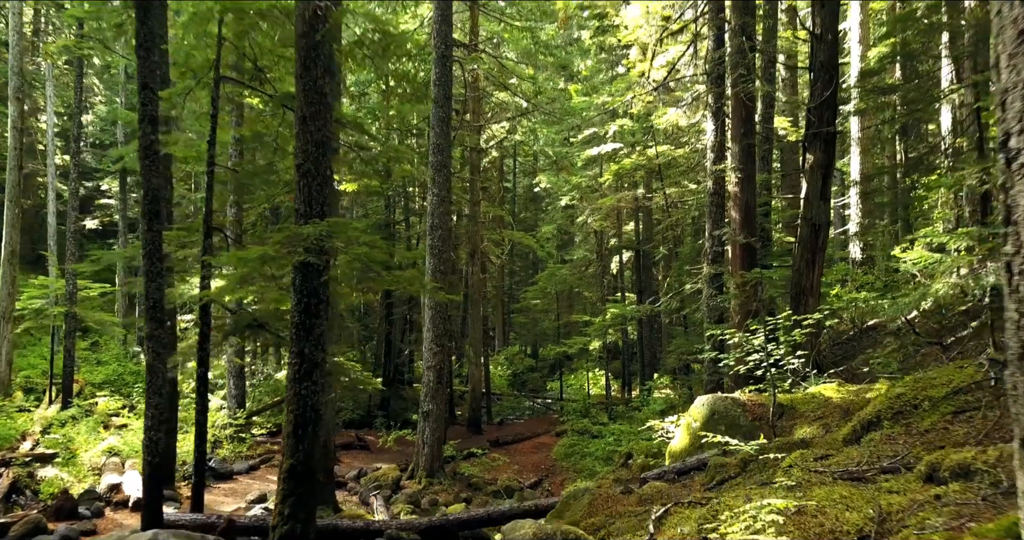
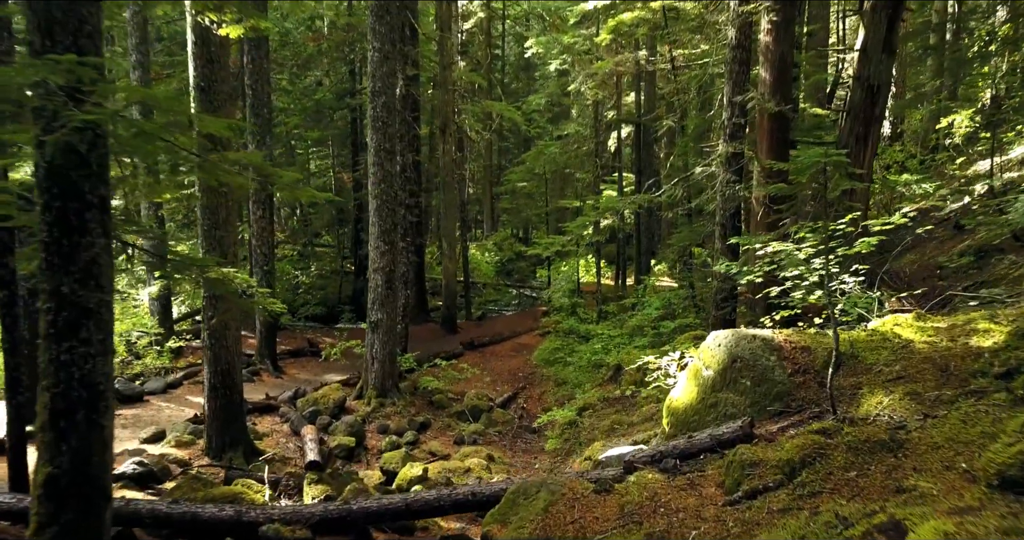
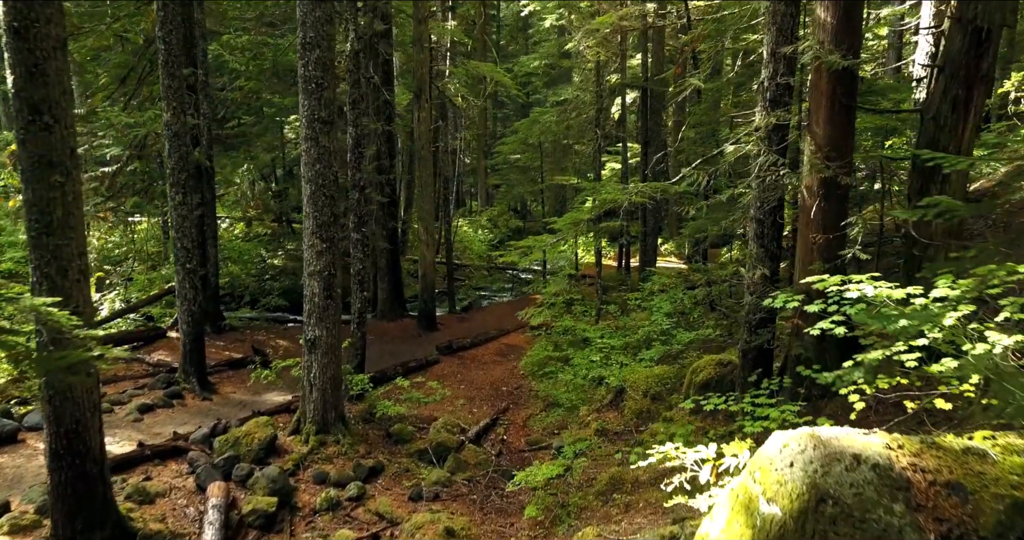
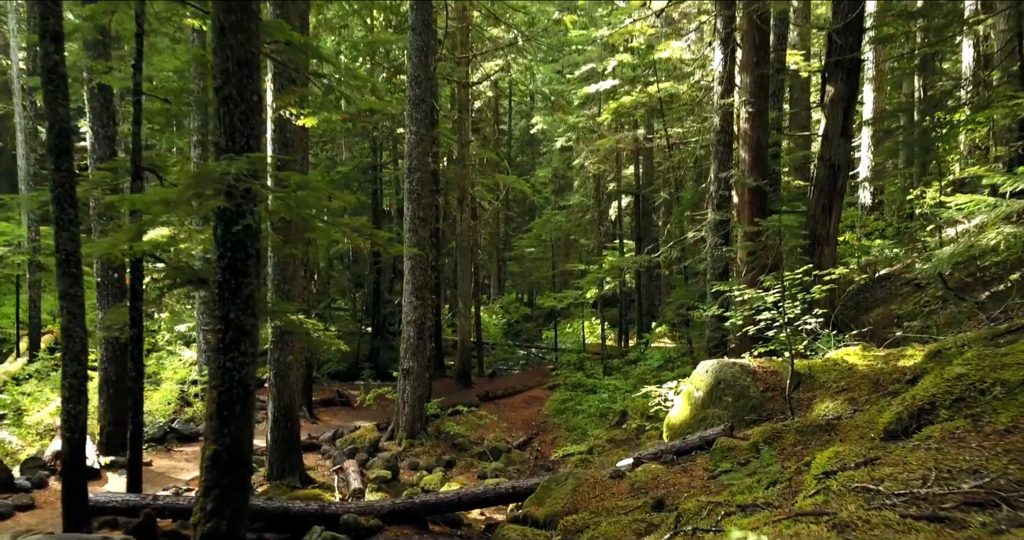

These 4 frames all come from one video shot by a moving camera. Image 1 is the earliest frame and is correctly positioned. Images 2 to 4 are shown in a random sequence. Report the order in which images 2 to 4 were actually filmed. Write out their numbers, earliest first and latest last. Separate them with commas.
4, 2, 3
